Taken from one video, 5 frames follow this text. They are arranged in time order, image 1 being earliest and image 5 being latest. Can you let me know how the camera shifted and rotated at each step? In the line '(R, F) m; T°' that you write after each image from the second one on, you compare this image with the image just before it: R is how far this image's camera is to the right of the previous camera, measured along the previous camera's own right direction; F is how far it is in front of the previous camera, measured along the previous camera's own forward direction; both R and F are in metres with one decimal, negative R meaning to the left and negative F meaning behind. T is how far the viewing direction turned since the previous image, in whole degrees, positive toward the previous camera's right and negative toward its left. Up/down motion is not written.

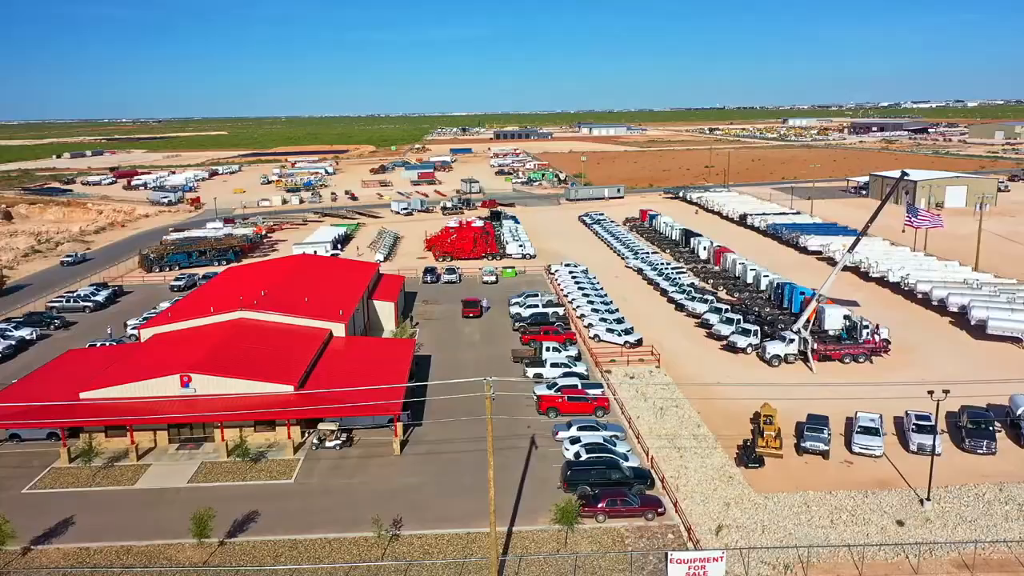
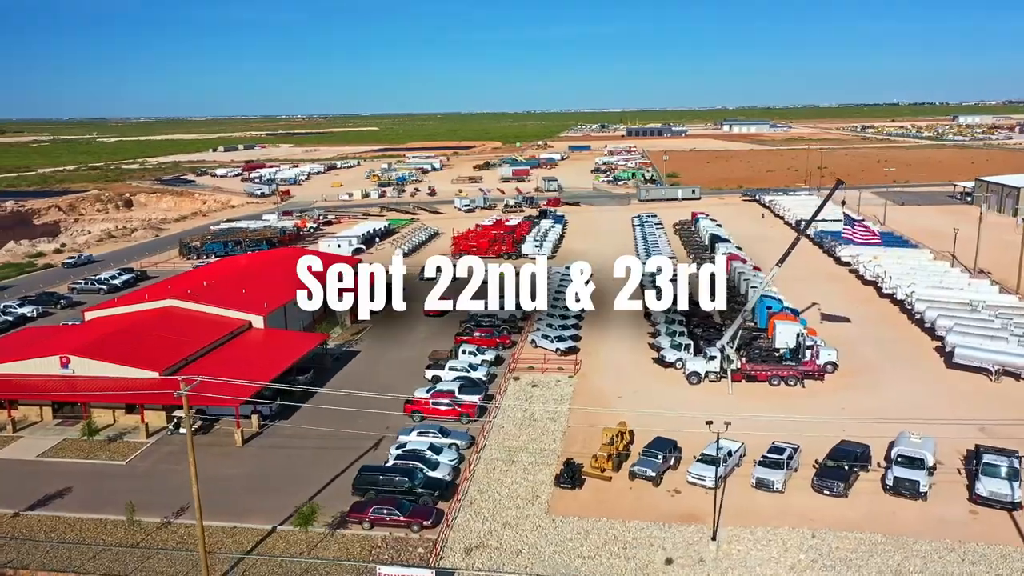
(+9.8, +1.2) m; -10°
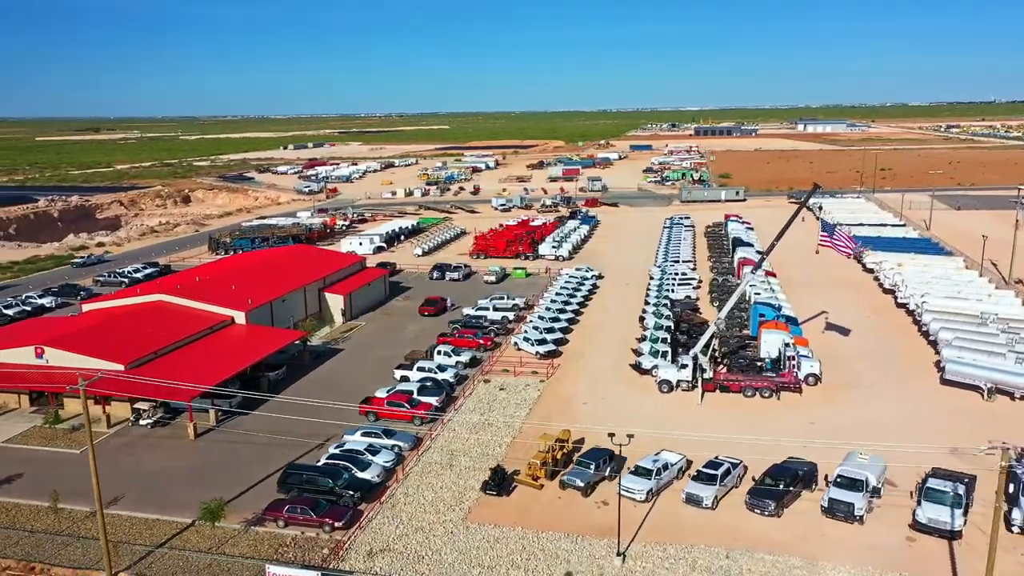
(+4.1, +0.5) m; -5°
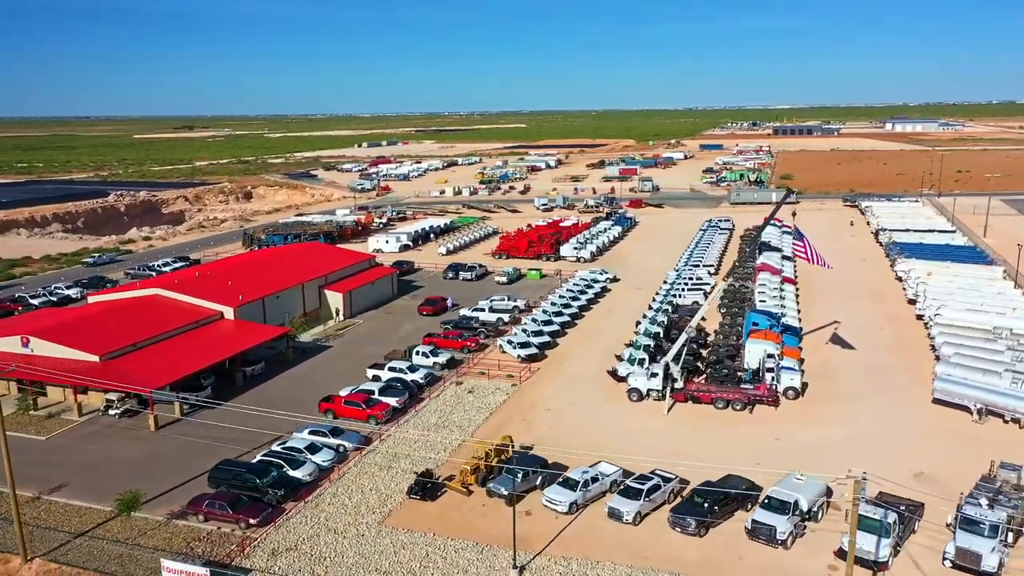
(+4.2, +0.6) m; -6°
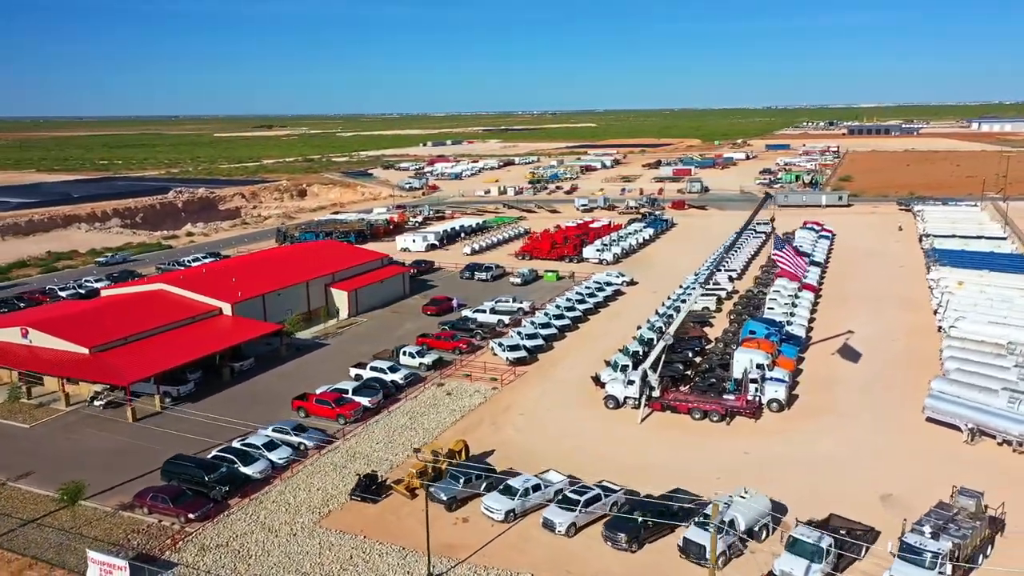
(+3.5, +0.5) m; -5°
